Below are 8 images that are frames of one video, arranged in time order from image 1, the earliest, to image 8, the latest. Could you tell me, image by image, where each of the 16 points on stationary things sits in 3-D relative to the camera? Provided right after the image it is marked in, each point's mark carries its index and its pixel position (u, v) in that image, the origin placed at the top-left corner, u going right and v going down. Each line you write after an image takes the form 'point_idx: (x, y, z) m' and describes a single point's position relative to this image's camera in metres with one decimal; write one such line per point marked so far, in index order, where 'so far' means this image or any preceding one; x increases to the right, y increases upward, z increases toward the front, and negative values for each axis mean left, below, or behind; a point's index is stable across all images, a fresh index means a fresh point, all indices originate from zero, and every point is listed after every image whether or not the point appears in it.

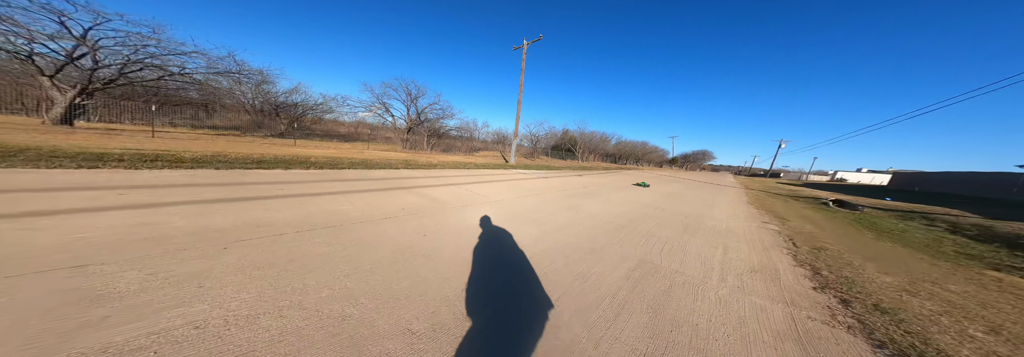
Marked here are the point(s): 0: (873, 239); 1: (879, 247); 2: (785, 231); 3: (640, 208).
0: (+8.5, -1.6, +4.8) m
1: (+7.3, -1.5, +4.1) m
2: (+6.3, -1.3, +4.8) m
3: (+3.7, -1.1, +5.9) m
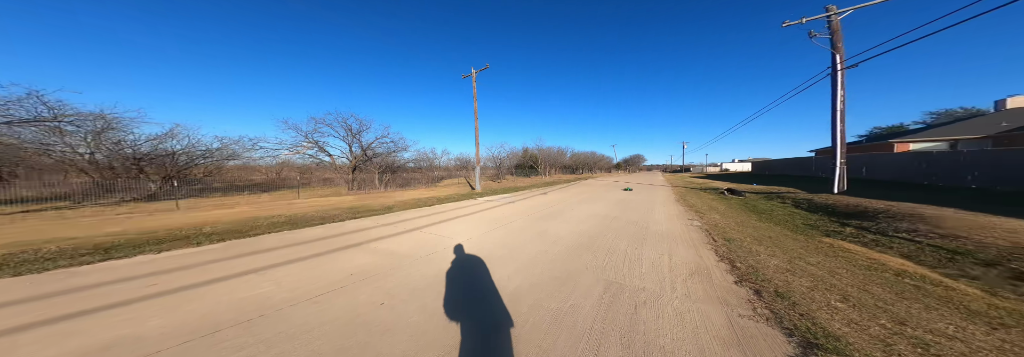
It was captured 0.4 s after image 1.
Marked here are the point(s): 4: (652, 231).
0: (+7.5, -1.4, +6.4) m
1: (+6.5, -1.4, +5.4) m
2: (+5.4, -1.4, +5.9) m
3: (+2.6, -1.5, +6.5) m
4: (+3.5, -1.4, +5.3) m
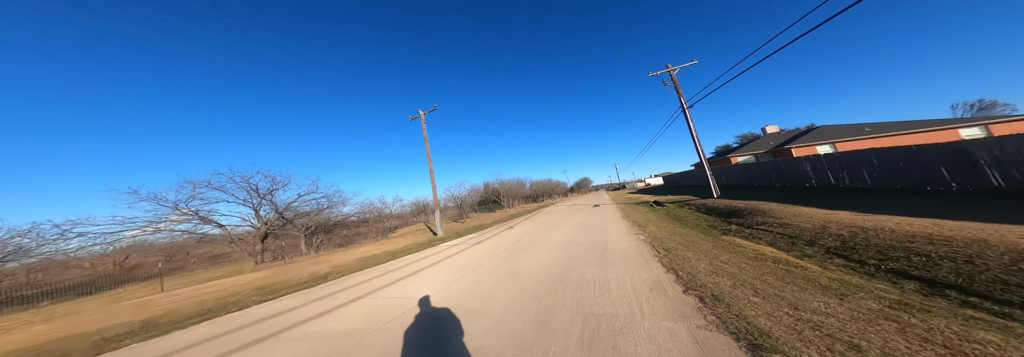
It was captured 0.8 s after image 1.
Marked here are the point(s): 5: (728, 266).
0: (+6.2, -2.0, +7.9) m
1: (+5.4, -1.9, +6.6) m
2: (+4.3, -2.0, +6.8) m
3: (+1.5, -2.3, +6.7) m
4: (+2.6, -2.0, +5.8) m
5: (+3.8, -1.5, +3.8) m
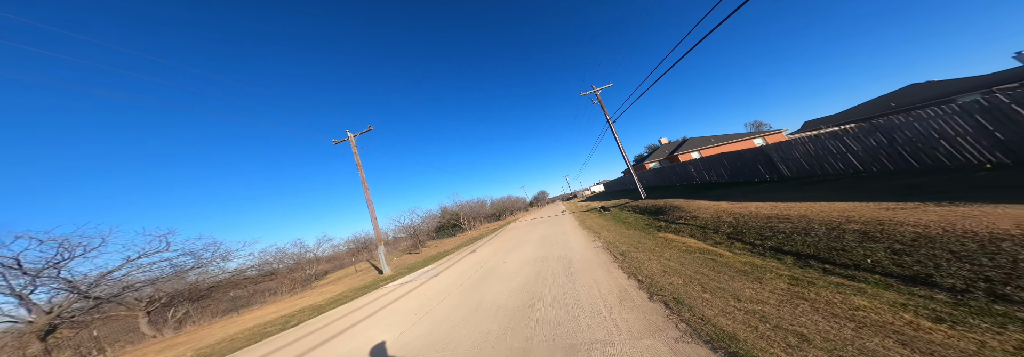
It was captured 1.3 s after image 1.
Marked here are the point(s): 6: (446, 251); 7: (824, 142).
0: (+4.7, -2.3, +8.8) m
1: (+4.2, -2.1, +7.4) m
2: (+3.0, -2.4, +7.3) m
3: (+0.4, -2.9, +6.5) m
4: (+1.6, -2.5, +6.0) m
5: (+3.2, -1.7, +4.4) m
6: (-5.6, -6.1, +18.2) m
7: (+11.8, +1.4, +8.2) m
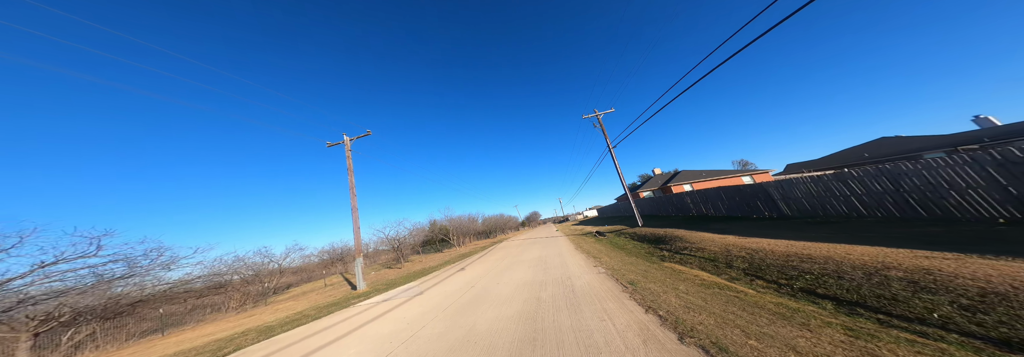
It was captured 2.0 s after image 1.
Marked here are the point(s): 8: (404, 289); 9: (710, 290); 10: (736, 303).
0: (+4.6, -3.2, +8.3) m
1: (+4.1, -2.9, +7.0) m
2: (+2.9, -3.1, +6.8) m
3: (+0.3, -3.4, +5.9) m
4: (+1.6, -2.9, +5.4) m
5: (+3.3, -2.2, +3.9) m
6: (-6.3, -7.0, +17.1) m
7: (+12.0, -0.2, +8.3) m
8: (-5.4, -5.4, +10.7) m
9: (+4.0, -2.3, +4.4) m
10: (+3.7, -2.1, +3.6) m
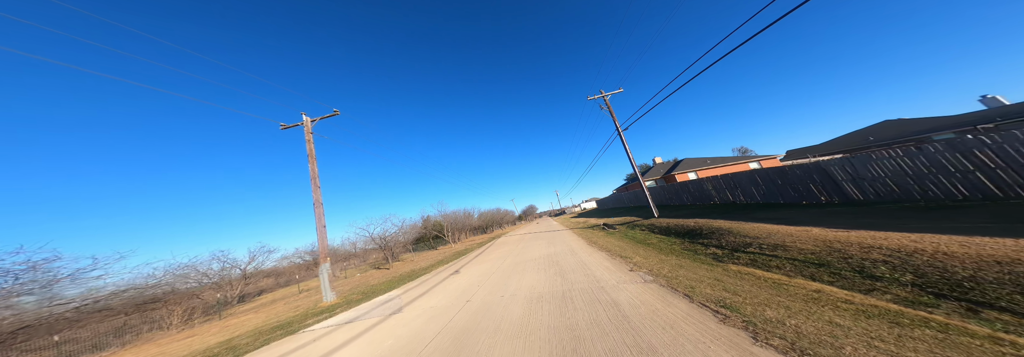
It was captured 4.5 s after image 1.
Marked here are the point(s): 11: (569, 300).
0: (+4.8, -2.5, +6.3) m
1: (+4.4, -2.3, +4.9) m
2: (+3.3, -2.4, +4.8) m
3: (+0.6, -2.8, +3.8) m
4: (+1.9, -2.3, +3.3) m
5: (+3.7, -1.6, +1.9) m
6: (-6.3, -6.2, +14.9) m
7: (+12.2, +0.7, +6.4) m
8: (-5.2, -4.7, +8.4) m
9: (+4.3, -1.7, +2.3) m
10: (+4.1, -1.5, +1.5) m
11: (+1.3, -2.9, +5.4) m
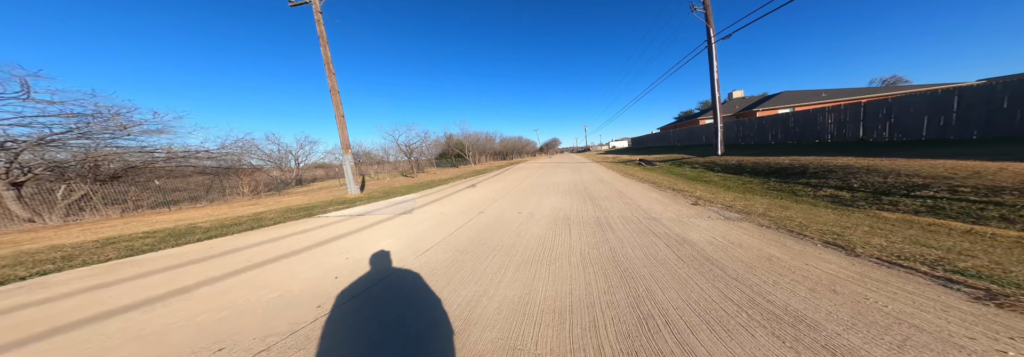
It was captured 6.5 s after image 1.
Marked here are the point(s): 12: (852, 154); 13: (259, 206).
0: (+5.4, -0.5, +4.4) m
1: (+4.8, -0.7, +3.0) m
2: (+3.6, -0.7, +3.1) m
3: (+0.8, -1.0, +2.6) m
4: (+2.1, -0.9, +1.9) m
5: (+3.6, -0.9, 0.0) m
6: (-4.5, -0.2, +15.0) m
7: (+12.9, +1.7, +2.5) m
8: (-4.3, -0.9, +8.3) m
9: (+4.4, -0.9, +0.4) m
10: (+4.0, -0.9, -0.4) m
11: (+1.8, -0.8, +4.0) m
12: (+11.5, +0.8, +7.4) m
13: (-11.3, -1.4, +9.9) m
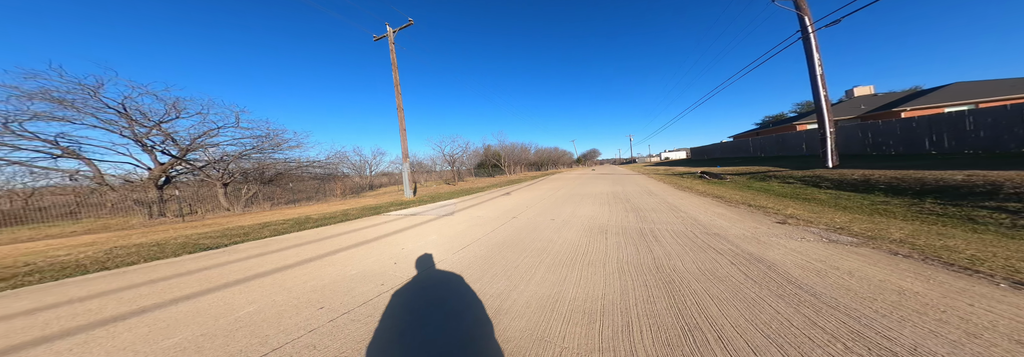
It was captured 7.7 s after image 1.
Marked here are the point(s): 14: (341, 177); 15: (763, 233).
0: (+5.9, -0.8, +3.0) m
1: (+5.0, -0.8, +1.9) m
2: (+3.8, -0.8, +2.2) m
3: (+1.0, -1.1, +2.3) m
4: (+2.1, -0.9, +1.3) m
5: (+3.2, -0.8, -0.8) m
6: (-1.5, -0.9, +15.6) m
7: (+12.8, +1.4, -0.2) m
8: (-2.7, -1.2, +9.0) m
9: (+4.0, -0.8, -0.6) m
10: (+3.5, -0.8, -1.3) m
11: (+2.2, -0.9, +3.5) m
12: (+12.6, +0.2, +4.8) m
13: (-9.2, -1.6, +12.0) m
14: (-14.2, +0.1, +18.1) m
15: (+3.9, -0.8, +3.4) m
